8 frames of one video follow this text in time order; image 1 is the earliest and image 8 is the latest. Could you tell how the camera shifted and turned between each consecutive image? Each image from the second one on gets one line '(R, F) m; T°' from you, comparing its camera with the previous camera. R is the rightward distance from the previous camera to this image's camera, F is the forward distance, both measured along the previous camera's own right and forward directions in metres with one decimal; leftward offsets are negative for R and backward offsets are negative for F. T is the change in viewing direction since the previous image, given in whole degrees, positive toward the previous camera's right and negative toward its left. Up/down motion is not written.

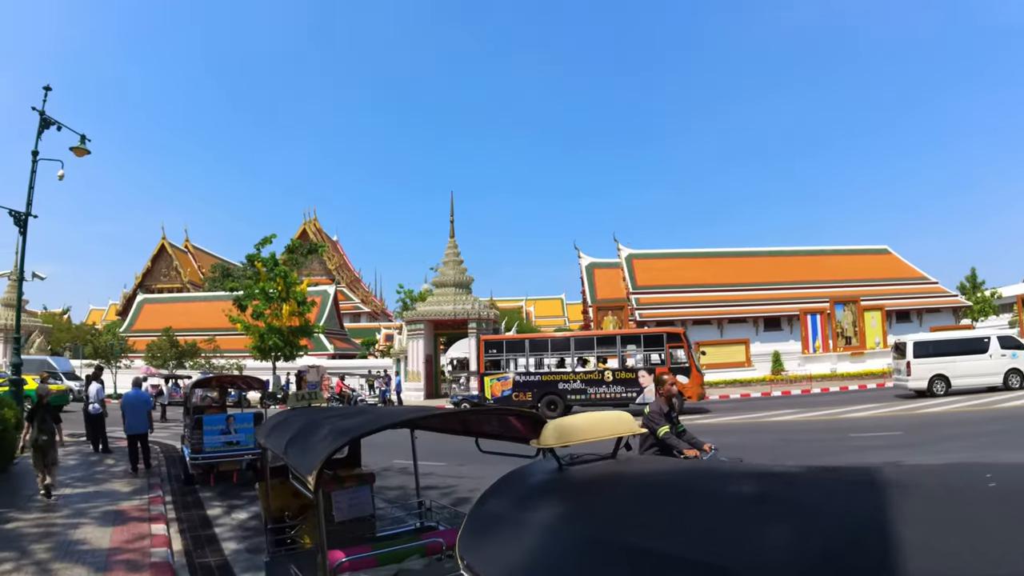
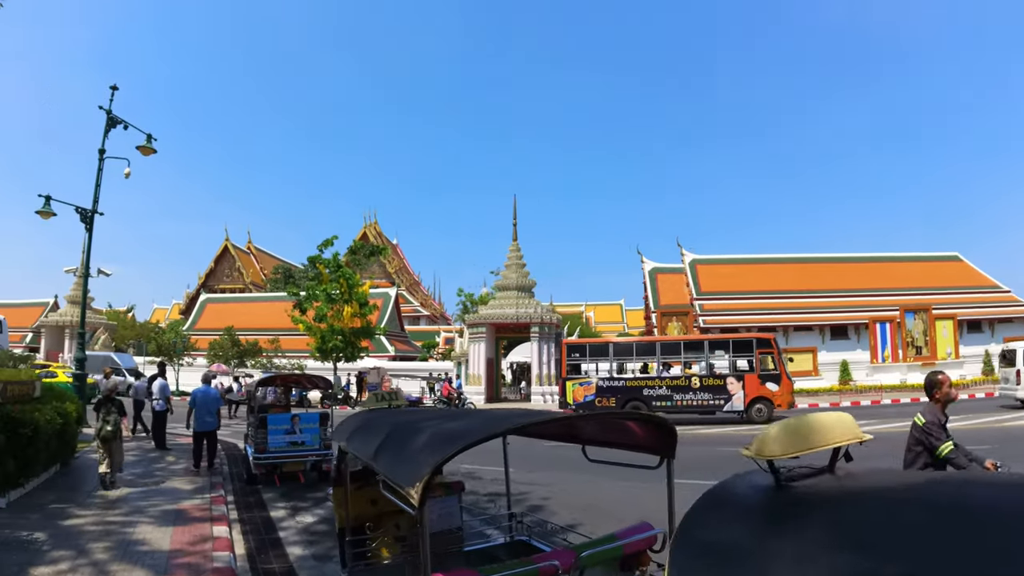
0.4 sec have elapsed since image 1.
(-0.3, +0.7) m; -5°
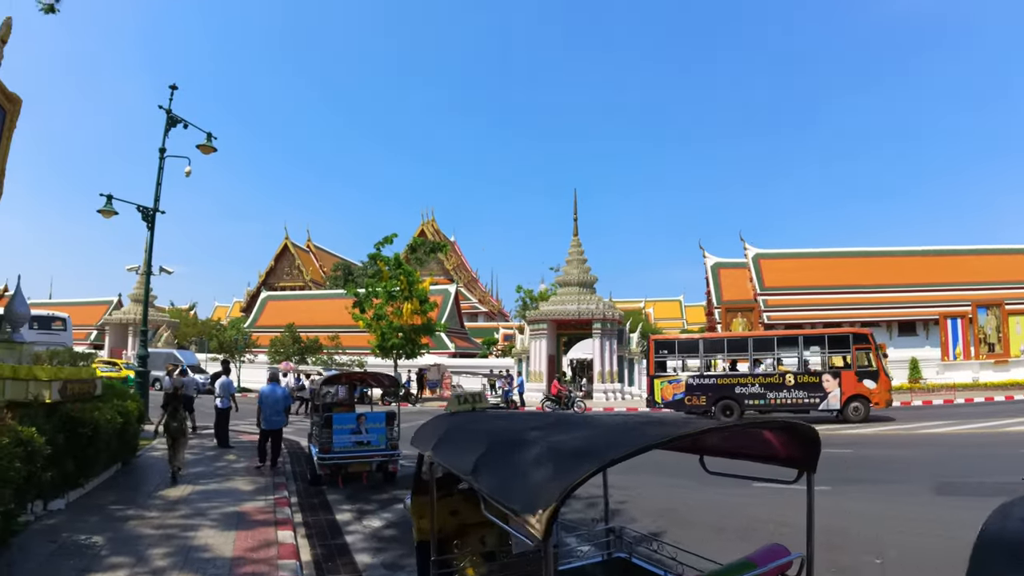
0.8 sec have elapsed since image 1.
(-0.2, +0.6) m; -5°
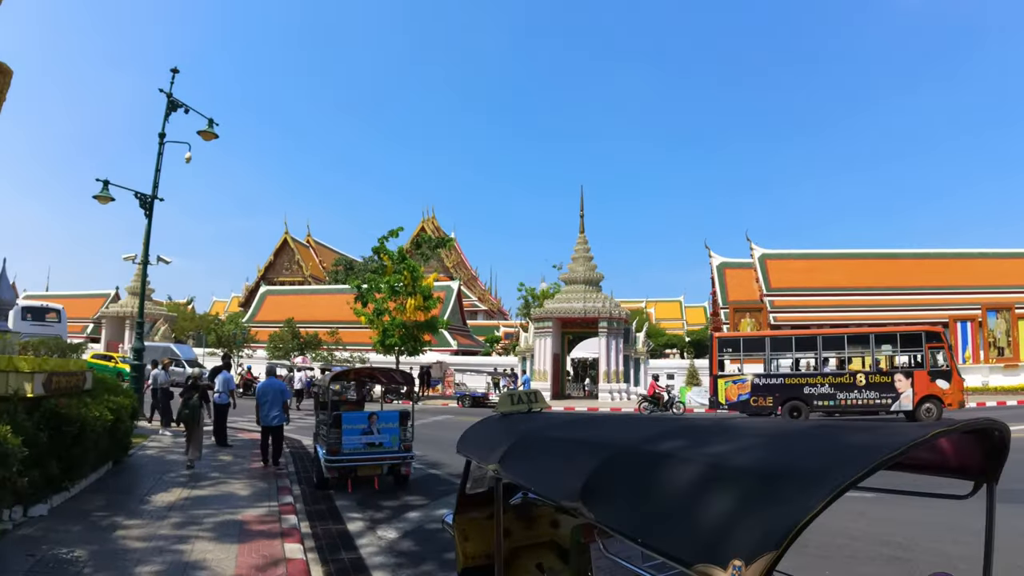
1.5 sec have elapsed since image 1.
(-0.3, +0.7) m; 0°
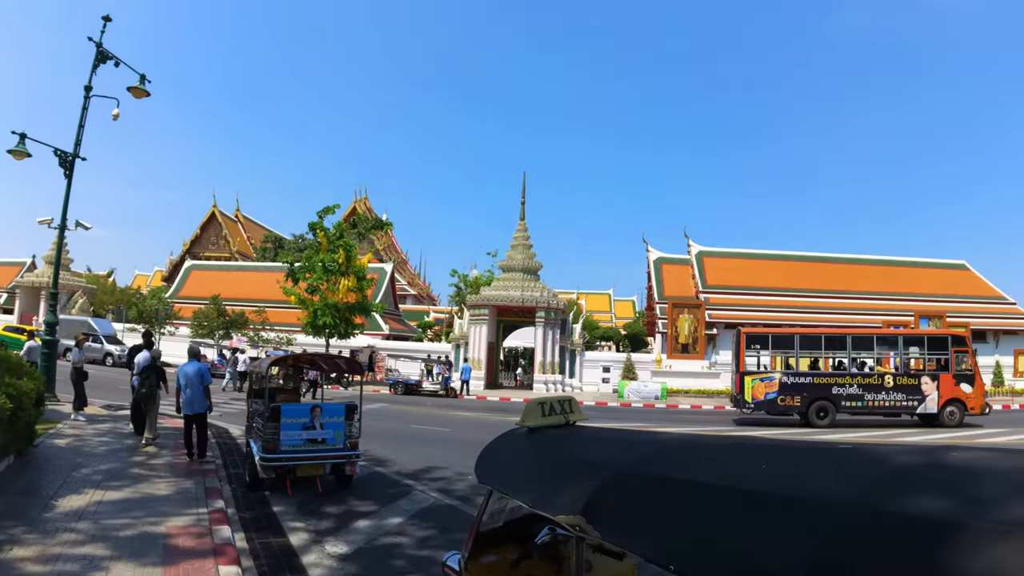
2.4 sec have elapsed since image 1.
(-0.4, +0.7) m; +6°
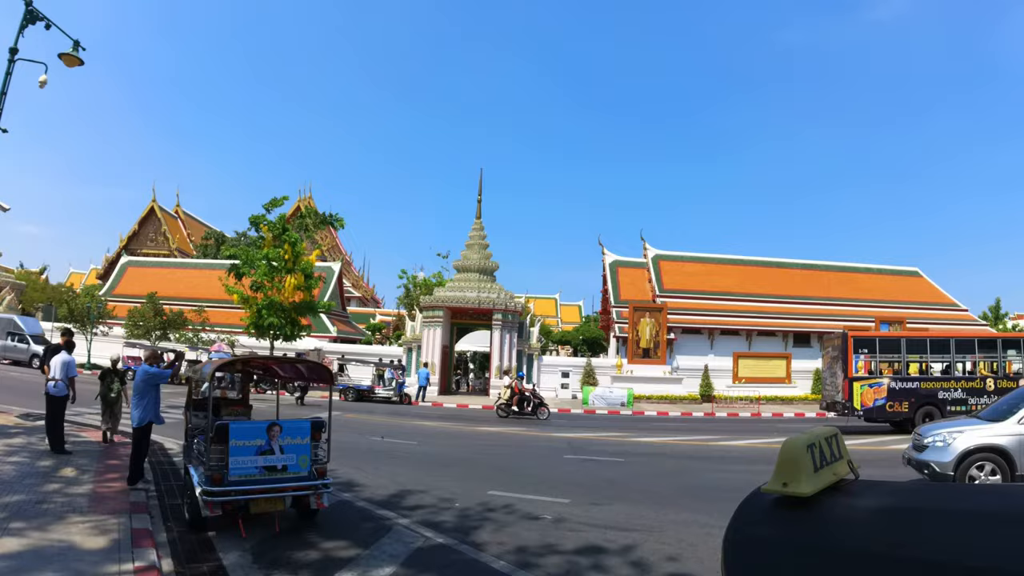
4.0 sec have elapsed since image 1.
(-0.6, +1.3) m; +5°
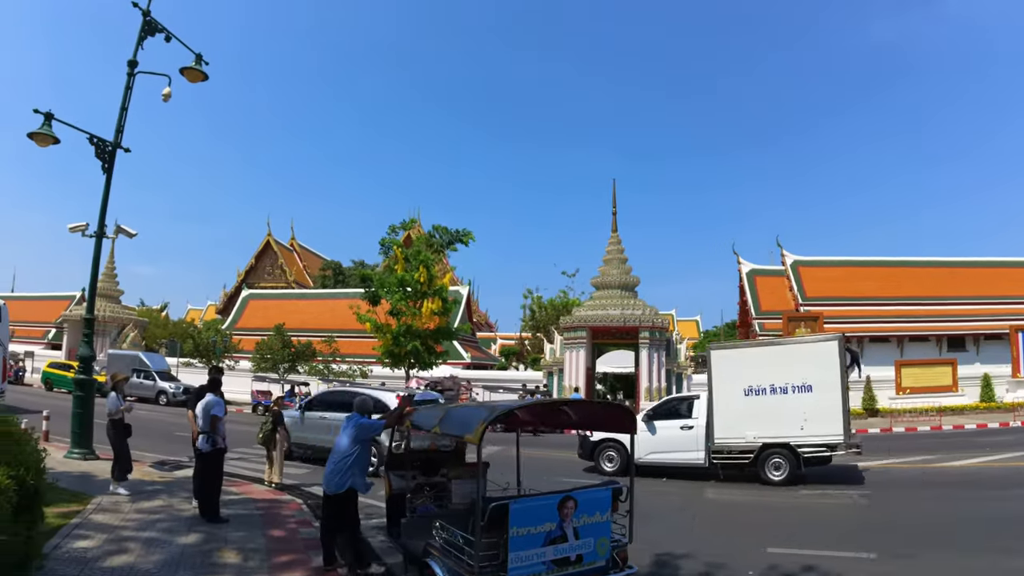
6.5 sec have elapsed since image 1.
(-1.8, +2.5) m; -9°
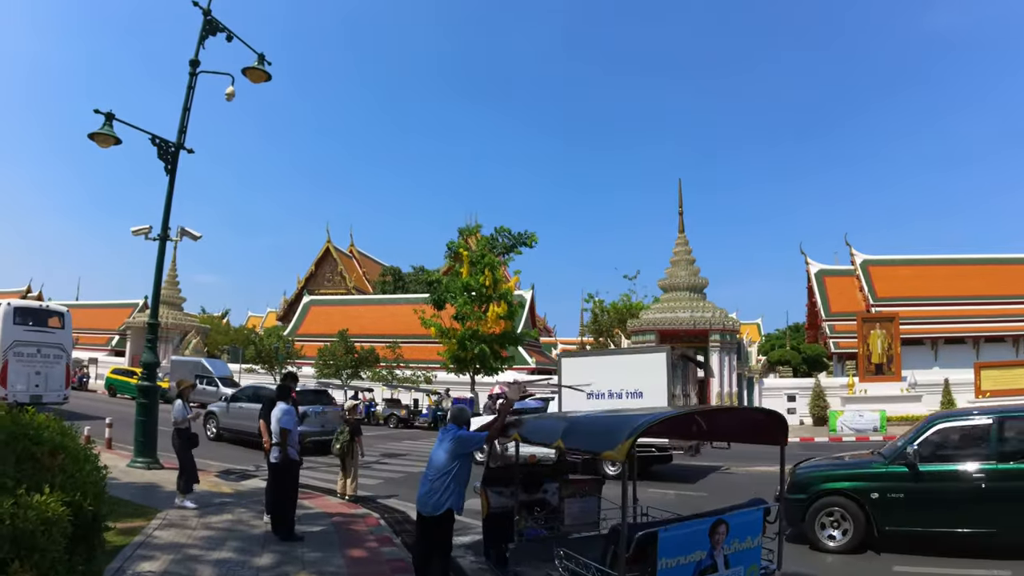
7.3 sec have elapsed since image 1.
(-0.5, +0.8) m; -4°
